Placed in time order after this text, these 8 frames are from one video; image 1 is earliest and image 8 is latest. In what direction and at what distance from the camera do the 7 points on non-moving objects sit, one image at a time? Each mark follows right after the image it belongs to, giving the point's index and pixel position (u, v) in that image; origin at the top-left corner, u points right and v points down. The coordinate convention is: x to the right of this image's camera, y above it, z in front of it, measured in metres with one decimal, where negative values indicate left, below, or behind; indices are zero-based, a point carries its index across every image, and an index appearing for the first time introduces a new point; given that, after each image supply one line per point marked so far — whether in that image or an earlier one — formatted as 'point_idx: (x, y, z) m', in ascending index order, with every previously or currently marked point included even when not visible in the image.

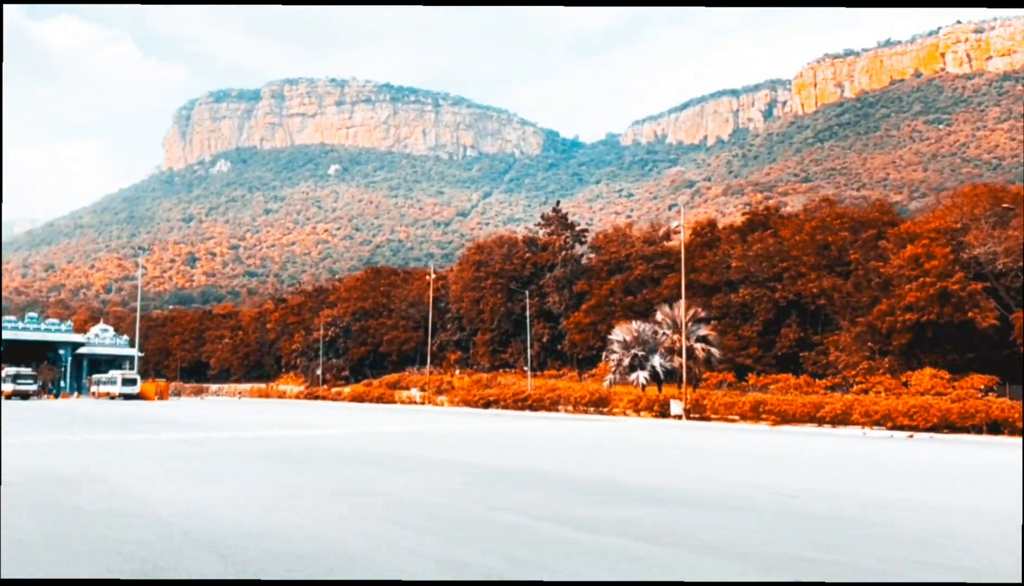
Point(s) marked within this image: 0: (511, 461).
0: (0.0, -3.2, +16.9) m
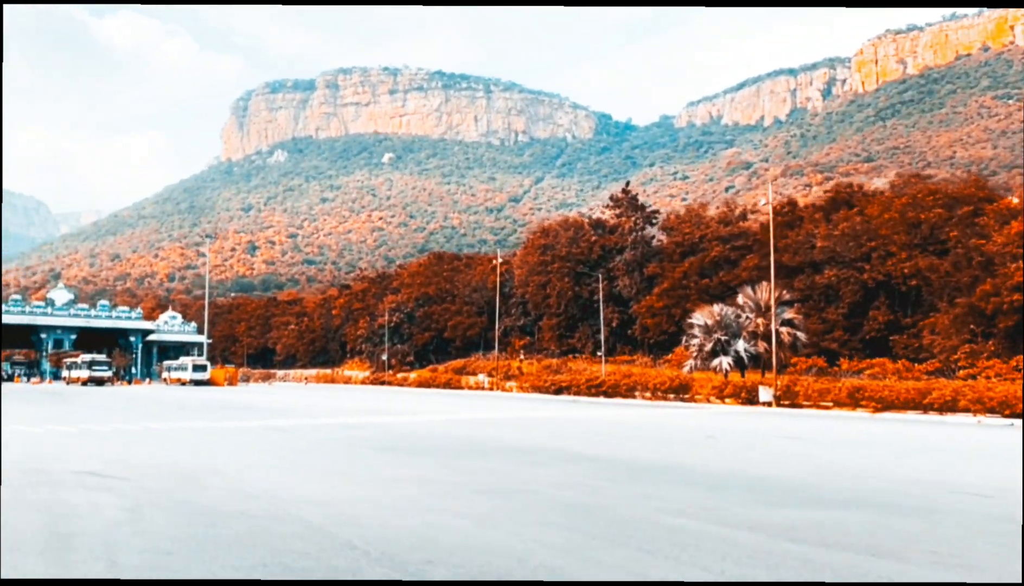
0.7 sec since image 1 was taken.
0: (+2.0, -2.8, +15.8) m
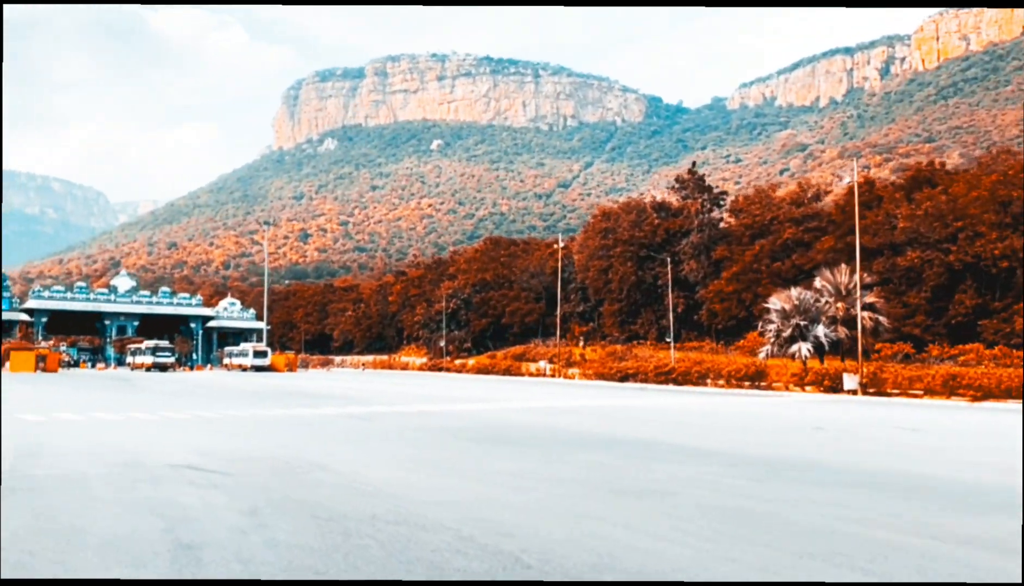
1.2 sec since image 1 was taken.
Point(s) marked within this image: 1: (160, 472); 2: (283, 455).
0: (+3.7, -2.5, +14.8) m
1: (-3.6, -1.8, +9.0) m
2: (-2.8, -2.1, +11.1) m
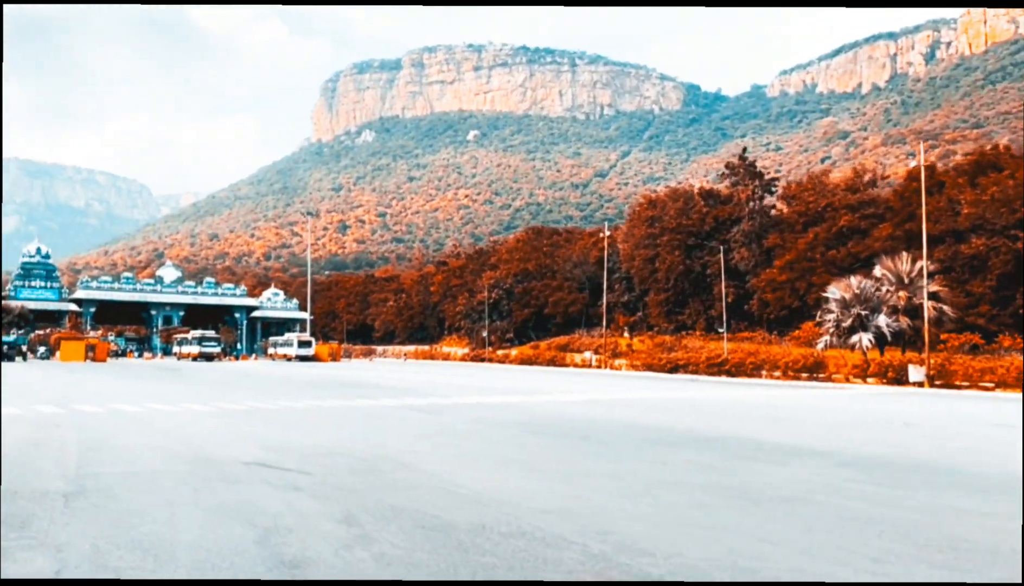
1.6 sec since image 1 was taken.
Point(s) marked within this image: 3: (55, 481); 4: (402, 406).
0: (+4.9, -2.3, +13.9) m
1: (-2.6, -1.7, +8.4) m
2: (-1.8, -1.9, +10.5) m
3: (-3.8, -1.6, +7.3) m
4: (-2.4, -2.4, +18.7) m
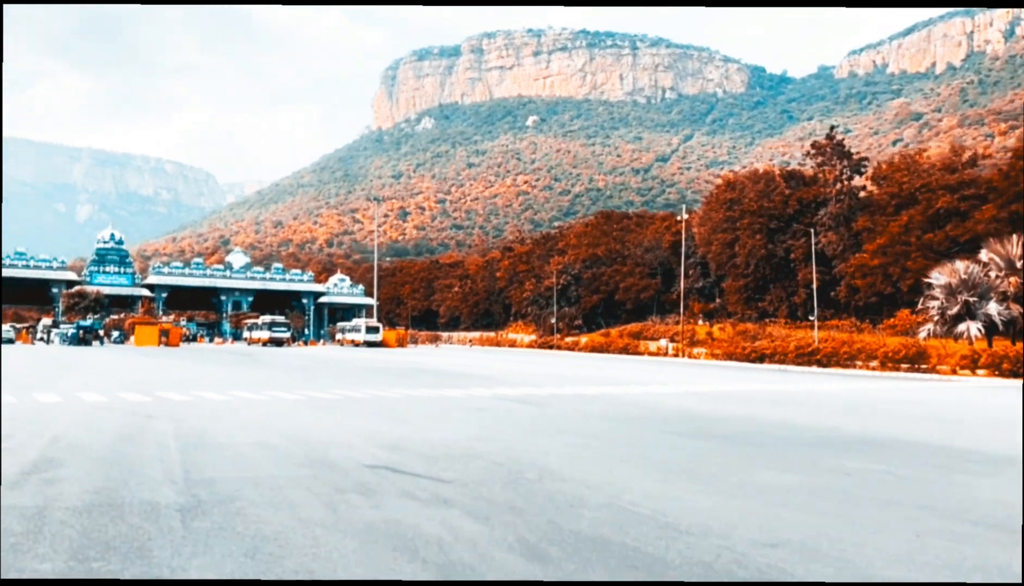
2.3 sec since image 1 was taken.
0: (+6.6, -2.1, +12.3) m
1: (-1.3, -1.5, +7.3) m
2: (-0.3, -1.7, +9.3) m
3: (-2.5, -1.4, +6.3) m
4: (-0.3, -2.1, +17.6) m
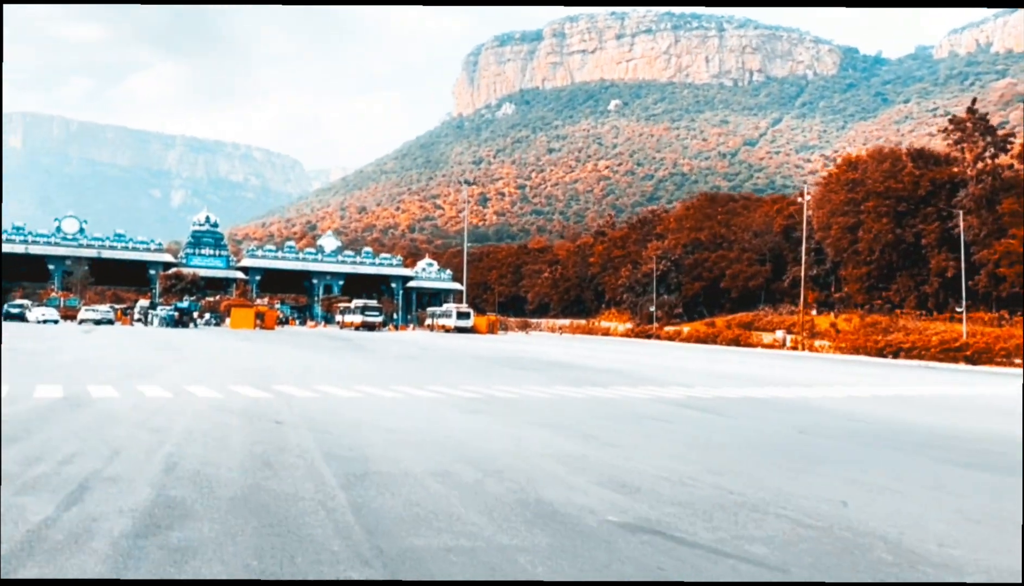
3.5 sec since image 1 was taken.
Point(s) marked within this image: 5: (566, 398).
0: (+8.9, -1.9, +9.1) m
1: (+0.6, -1.4, +4.9) m
2: (+1.8, -1.5, +6.8) m
3: (-0.7, -1.3, +4.0) m
4: (+2.4, -1.8, +15.1) m
5: (+0.8, -1.8, +13.8) m
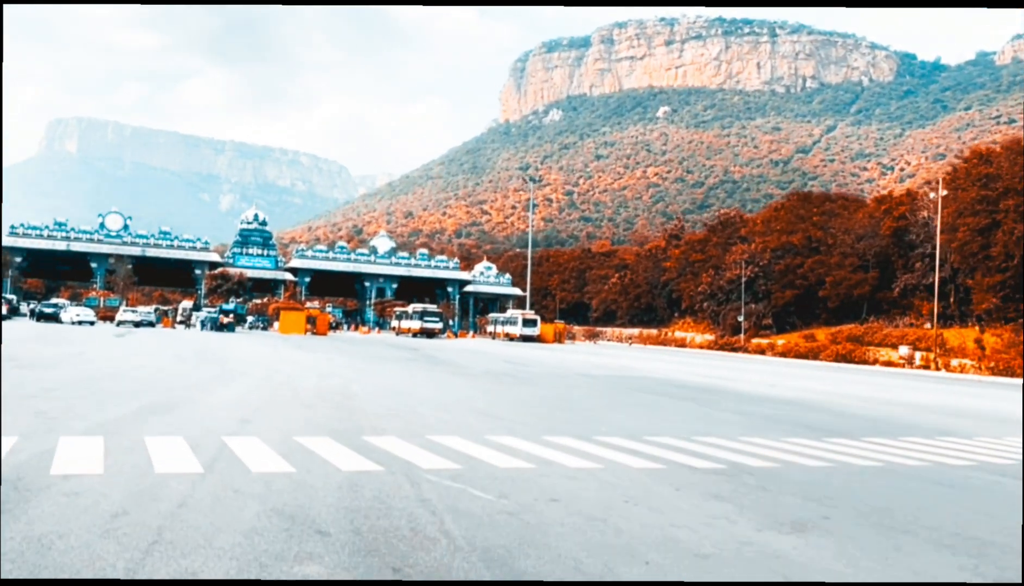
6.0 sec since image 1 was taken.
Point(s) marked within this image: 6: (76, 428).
0: (+11.1, -2.0, +3.1) m
1: (+2.6, -1.3, -0.8) m
2: (+3.8, -1.5, +1.1) m
3: (+1.2, -1.2, -1.6) m
4: (+4.9, -1.8, +9.3) m
5: (+3.2, -1.7, +8.1) m
6: (-4.2, -1.3, +8.3) m
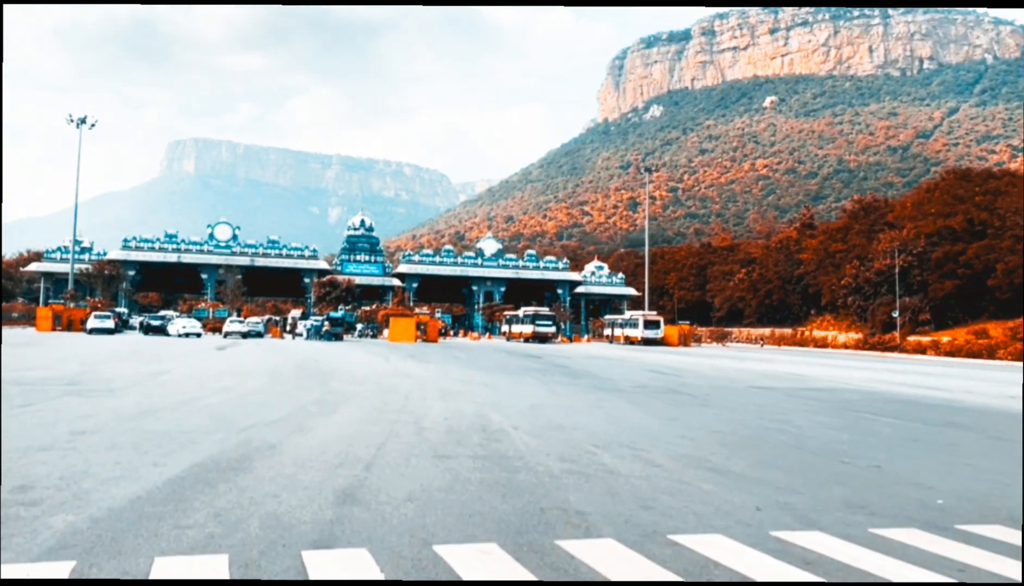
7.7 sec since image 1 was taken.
0: (+12.1, -1.5, -2.4) m
1: (+3.2, -1.1, -5.2) m
2: (+4.6, -1.2, -3.5) m
3: (+1.7, -1.0, -5.9) m
4: (+6.7, -1.6, +4.5) m
5: (+4.9, -1.5, +3.5) m
6: (-2.4, -1.3, +4.7) m
